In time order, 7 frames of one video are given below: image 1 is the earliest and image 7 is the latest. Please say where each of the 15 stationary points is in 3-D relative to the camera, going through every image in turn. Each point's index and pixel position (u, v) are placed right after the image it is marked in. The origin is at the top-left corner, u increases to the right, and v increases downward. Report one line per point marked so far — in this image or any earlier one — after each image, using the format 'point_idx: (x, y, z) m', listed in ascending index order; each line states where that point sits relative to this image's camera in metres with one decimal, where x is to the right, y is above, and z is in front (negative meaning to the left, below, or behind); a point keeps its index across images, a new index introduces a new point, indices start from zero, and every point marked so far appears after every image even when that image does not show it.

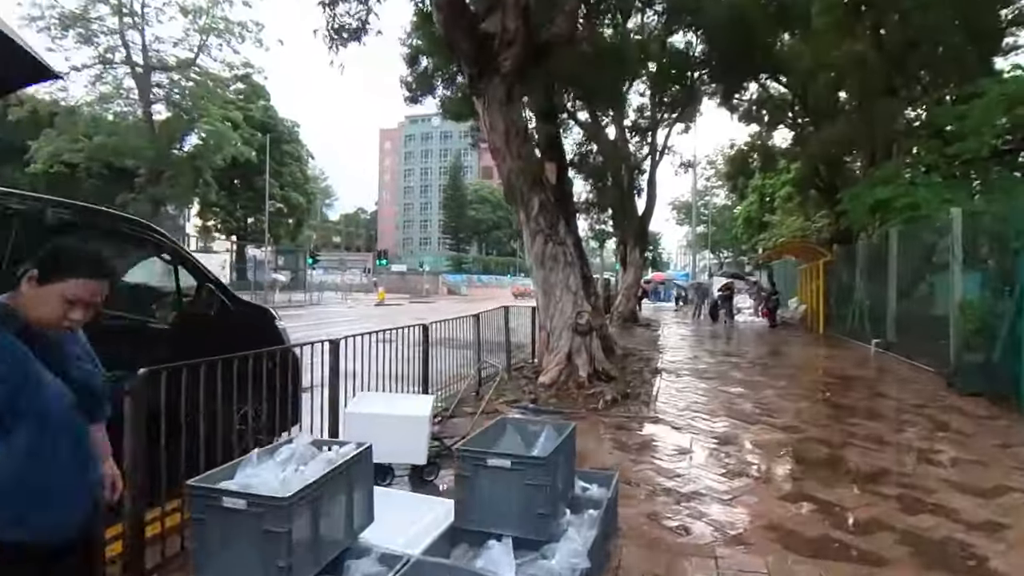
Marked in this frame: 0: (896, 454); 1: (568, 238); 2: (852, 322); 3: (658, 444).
0: (+3.7, -1.6, +5.7) m
1: (+0.8, +0.8, +9.0) m
2: (+10.1, -1.0, +17.3) m
3: (+1.5, -1.6, +5.9) m
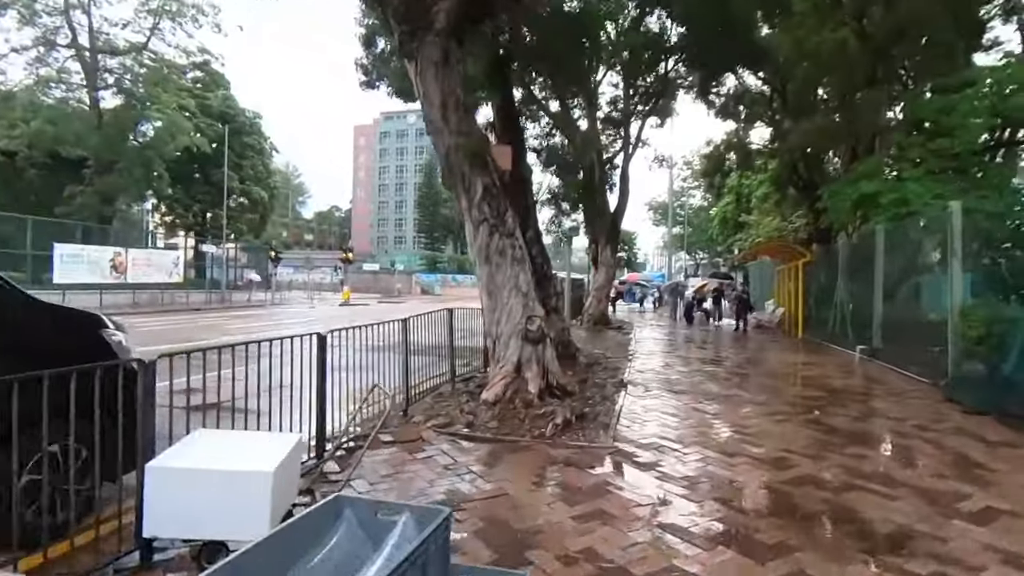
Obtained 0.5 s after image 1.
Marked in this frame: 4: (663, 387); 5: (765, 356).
0: (+3.0, -1.6, +4.5) m
1: (+0.1, +0.8, +7.7) m
2: (+9.0, -1.1, +16.3) m
3: (+0.8, -1.6, +4.6) m
4: (+2.3, -1.5, +8.9) m
5: (+6.0, -1.6, +13.9) m
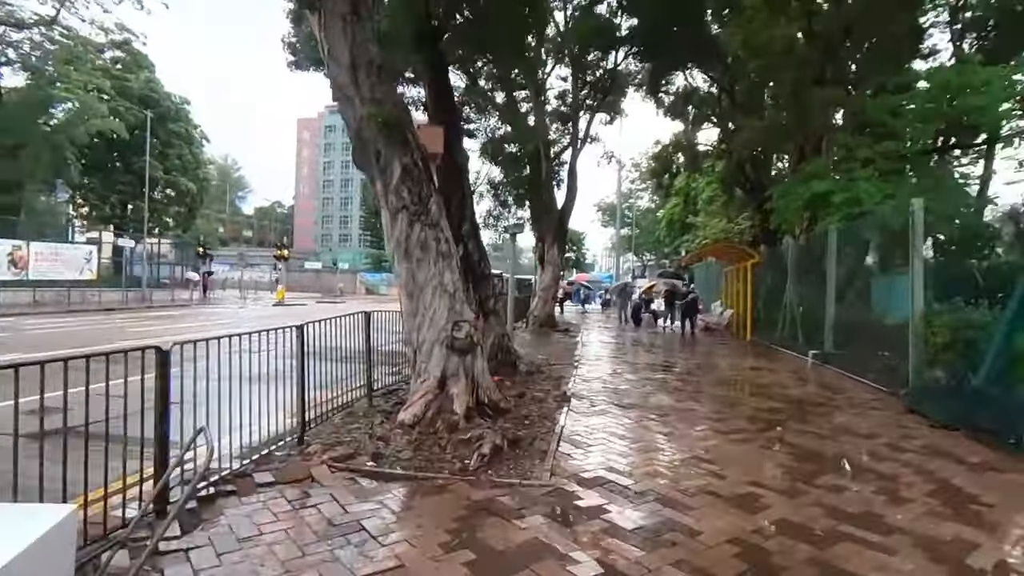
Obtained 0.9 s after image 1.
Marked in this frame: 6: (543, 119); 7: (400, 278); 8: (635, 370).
0: (+2.4, -1.7, +3.6) m
1: (-0.8, +0.8, +6.6) m
2: (+7.4, -1.2, +15.9) m
3: (+0.2, -1.6, +3.5) m
4: (+1.3, -1.5, +7.9) m
5: (+4.6, -1.6, +13.2) m
6: (+1.0, +5.6, +19.4) m
7: (-1.2, +0.1, +6.5) m
8: (+2.4, -1.6, +11.3) m
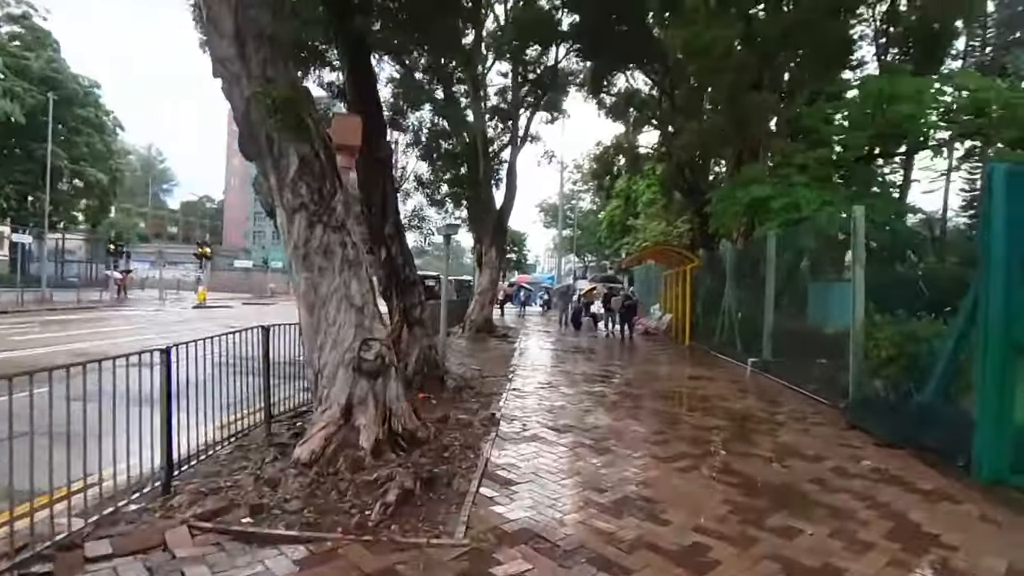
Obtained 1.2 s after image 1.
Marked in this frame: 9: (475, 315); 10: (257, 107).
0: (+1.9, -1.8, +3.0) m
1: (-1.6, +0.7, +5.7) m
2: (+5.6, -1.3, +15.7) m
3: (-0.3, -1.7, +2.8) m
4: (+0.4, -1.7, +7.2) m
5: (+3.2, -1.8, +12.8) m
6: (-1.0, +5.5, +18.6) m
7: (-2.0, 0.0, +5.6) m
8: (+1.1, -1.7, +10.7) m
9: (-1.2, -0.9, +19.4) m
10: (-2.2, +1.6, +5.1) m
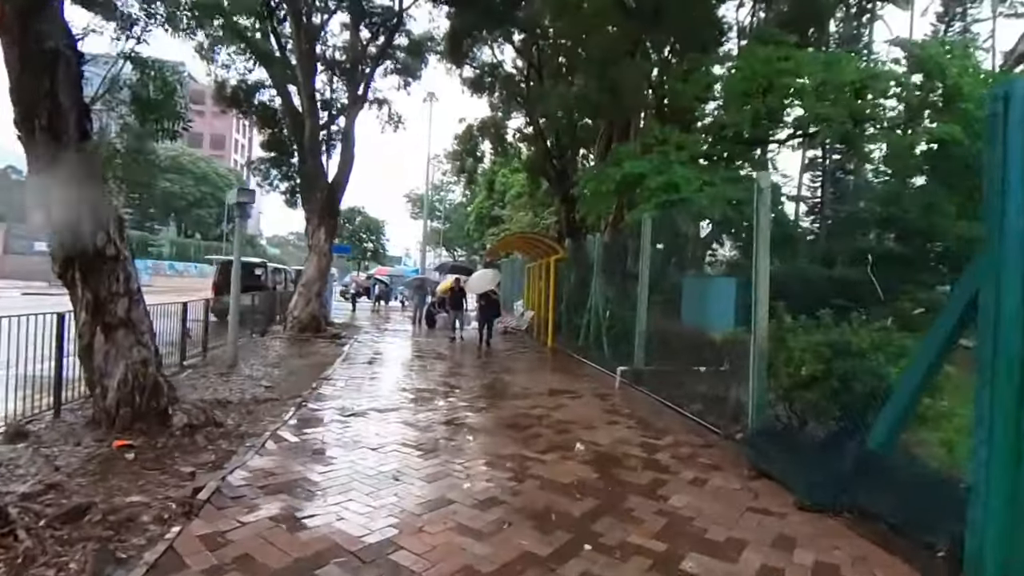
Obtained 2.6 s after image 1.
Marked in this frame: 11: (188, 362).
0: (+0.8, -1.7, +0.5) m
1: (-3.1, +0.8, +2.4) m
2: (+1.7, -1.2, +13.7) m
3: (-1.3, -1.6, -0.2) m
4: (-1.6, -1.5, +4.3) m
5: (-0.1, -1.6, +10.4) m
6: (-5.3, +5.8, +15.1) m
7: (-3.5, +0.2, +2.1) m
8: (-1.6, -1.5, +7.8) m
9: (-5.7, -0.6, +15.8) m
10: (-3.6, +1.8, +1.7) m
11: (-5.8, -1.3, +10.4) m
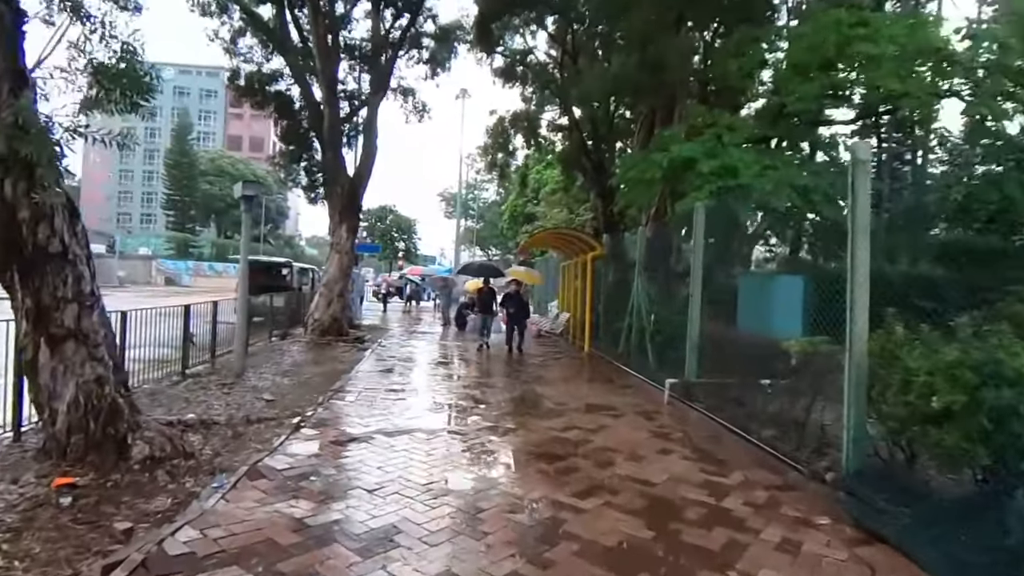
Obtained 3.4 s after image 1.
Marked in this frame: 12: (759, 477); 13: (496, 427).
0: (+0.8, -1.7, -0.7) m
1: (-3.1, +0.8, +1.4) m
2: (+2.5, -1.2, +12.4) m
3: (-1.4, -1.6, -1.3) m
4: (-1.4, -1.5, +3.2) m
5: (+0.5, -1.6, +9.2) m
6: (-4.5, +5.8, +14.2) m
7: (-3.5, +0.1, +1.2) m
8: (-1.2, -1.6, +6.7) m
9: (-4.9, -0.6, +15.0) m
10: (-3.6, +1.7, +0.7) m
11: (-5.2, -1.3, +9.6) m
12: (+2.2, -1.7, +5.2) m
13: (-0.2, -1.6, +6.8) m
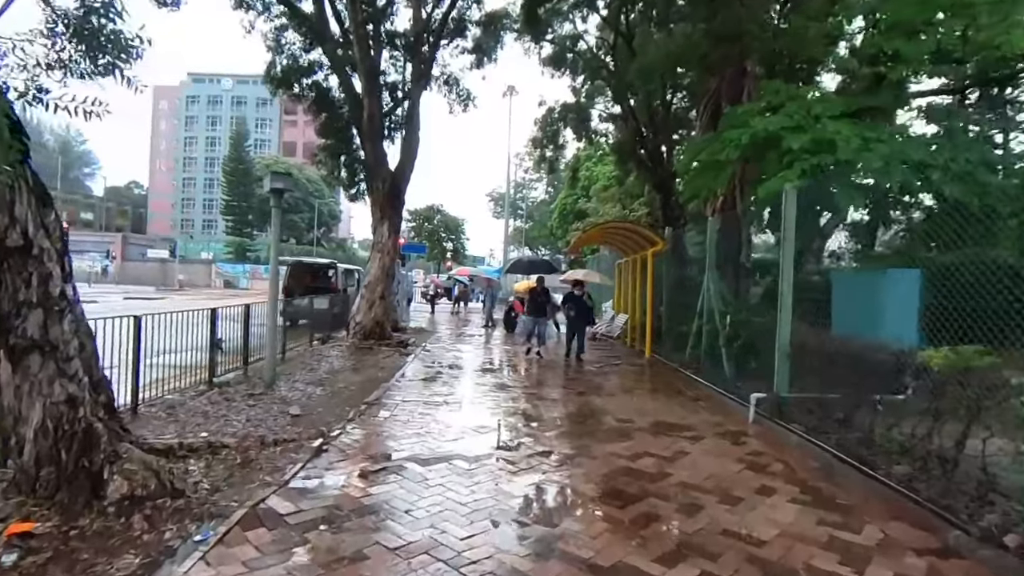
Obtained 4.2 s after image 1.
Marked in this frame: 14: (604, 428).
0: (+0.7, -1.7, -1.8) m
1: (-3.0, +0.8, +0.6) m
2: (+3.5, -1.1, +11.1) m
3: (-1.5, -1.6, -2.3) m
4: (-1.1, -1.5, +2.3) m
5: (+1.2, -1.6, +8.0) m
6: (-3.3, +5.7, +13.5) m
7: (-3.4, +0.1, +0.4) m
8: (-0.7, -1.6, +5.7) m
9: (-3.6, -0.7, +14.3) m
10: (-3.6, +1.7, -0.1) m
11: (-4.4, -1.4, +8.9) m
12: (+2.6, -1.7, +3.9) m
13: (+0.4, -1.6, +5.7) m
14: (+1.1, -1.6, +6.7) m
